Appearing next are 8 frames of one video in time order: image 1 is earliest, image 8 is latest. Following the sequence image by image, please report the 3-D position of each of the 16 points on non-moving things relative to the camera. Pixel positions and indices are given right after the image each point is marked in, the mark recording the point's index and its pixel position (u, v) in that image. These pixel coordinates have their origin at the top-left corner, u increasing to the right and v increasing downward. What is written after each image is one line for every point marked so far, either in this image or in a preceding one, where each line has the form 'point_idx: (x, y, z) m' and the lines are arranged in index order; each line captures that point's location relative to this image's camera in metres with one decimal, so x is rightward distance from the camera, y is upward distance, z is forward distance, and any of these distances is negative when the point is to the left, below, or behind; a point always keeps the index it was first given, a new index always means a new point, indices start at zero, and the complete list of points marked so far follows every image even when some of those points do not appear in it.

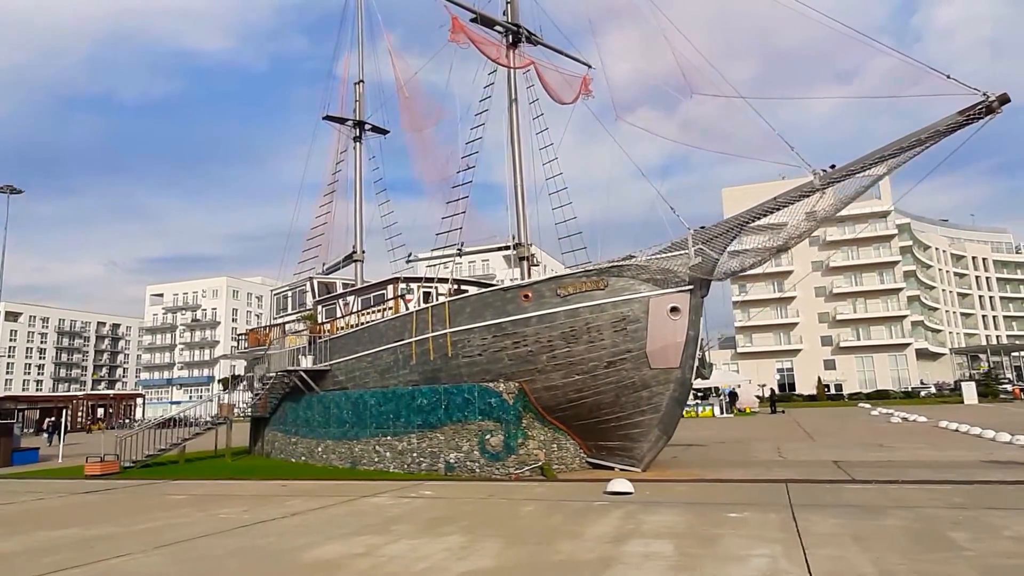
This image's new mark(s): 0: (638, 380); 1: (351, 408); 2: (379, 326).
0: (+2.7, -2.0, +13.9) m
1: (-4.4, -3.3, +17.6) m
2: (-3.6, -1.0, +17.2) m
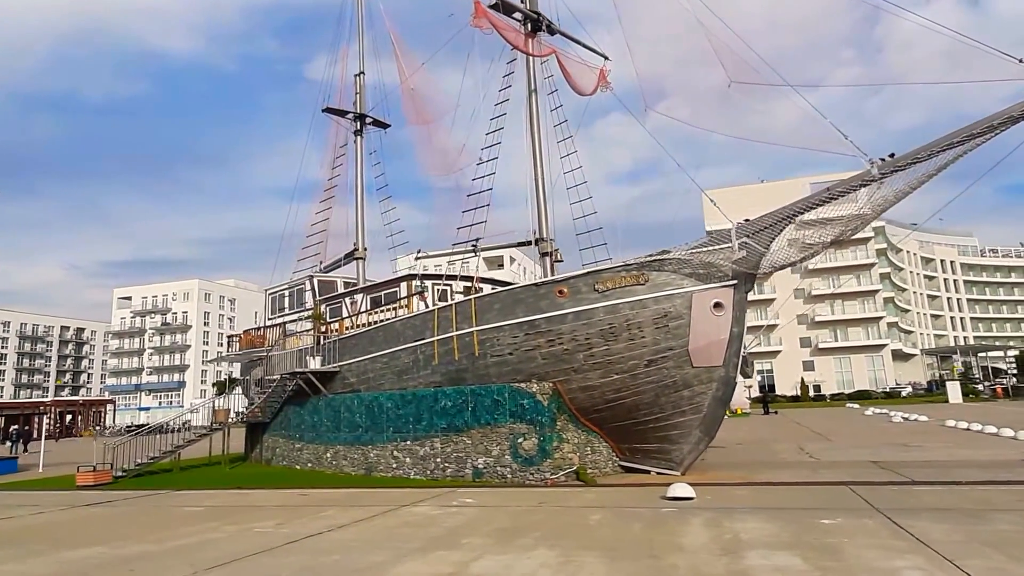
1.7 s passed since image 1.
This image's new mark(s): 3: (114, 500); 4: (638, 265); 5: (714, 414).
0: (+3.5, -1.9, +13.3) m
1: (-3.8, -3.2, +16.7) m
2: (-3.0, -1.0, +16.3) m
3: (-8.3, -4.5, +13.5) m
4: (+2.6, +0.5, +13.4) m
5: (+4.2, -2.6, +13.4) m
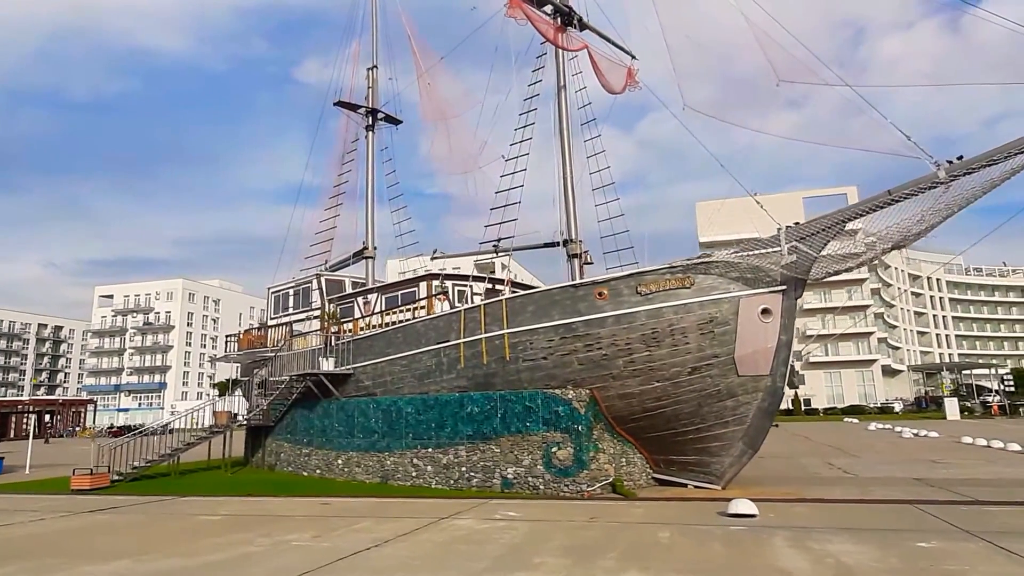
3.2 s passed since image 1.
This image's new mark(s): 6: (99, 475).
0: (+4.2, -2.0, +12.7) m
1: (-3.2, -3.2, +15.8) m
2: (-2.3, -0.9, +15.6) m
3: (-7.7, -4.3, +12.6) m
4: (+3.4, +0.4, +12.8) m
5: (+4.9, -2.7, +12.7) m
6: (-10.3, -4.7, +16.1) m
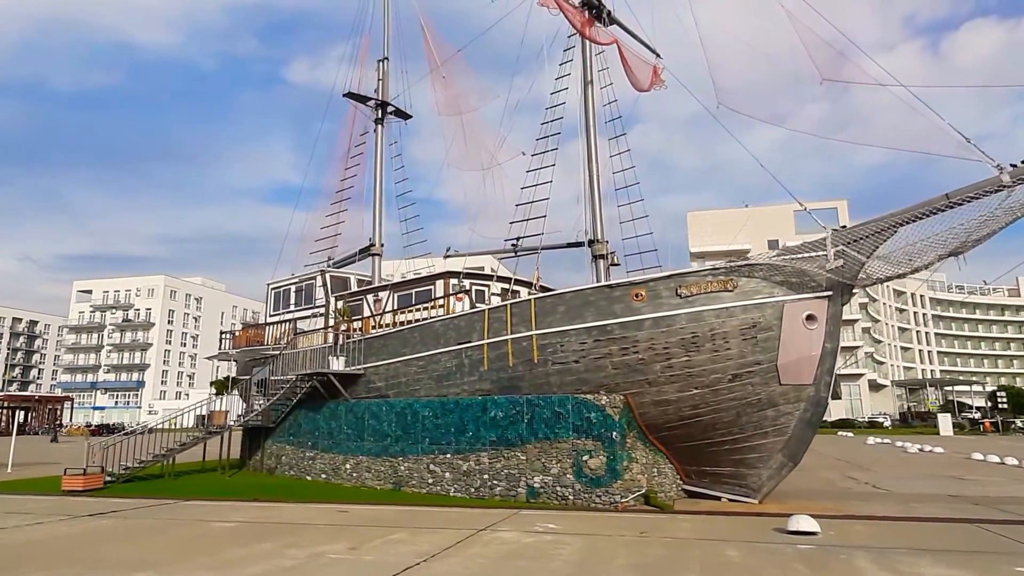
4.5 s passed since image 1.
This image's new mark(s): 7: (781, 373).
0: (+4.8, -2.1, +12.1) m
1: (-2.7, -3.1, +15.1) m
2: (-1.7, -0.9, +14.8) m
3: (-7.1, -4.0, +11.7) m
4: (+4.1, +0.3, +12.2) m
5: (+5.5, -2.8, +12.2) m
6: (-9.9, -4.4, +15.1) m
7: (+5.0, -1.6, +12.0) m
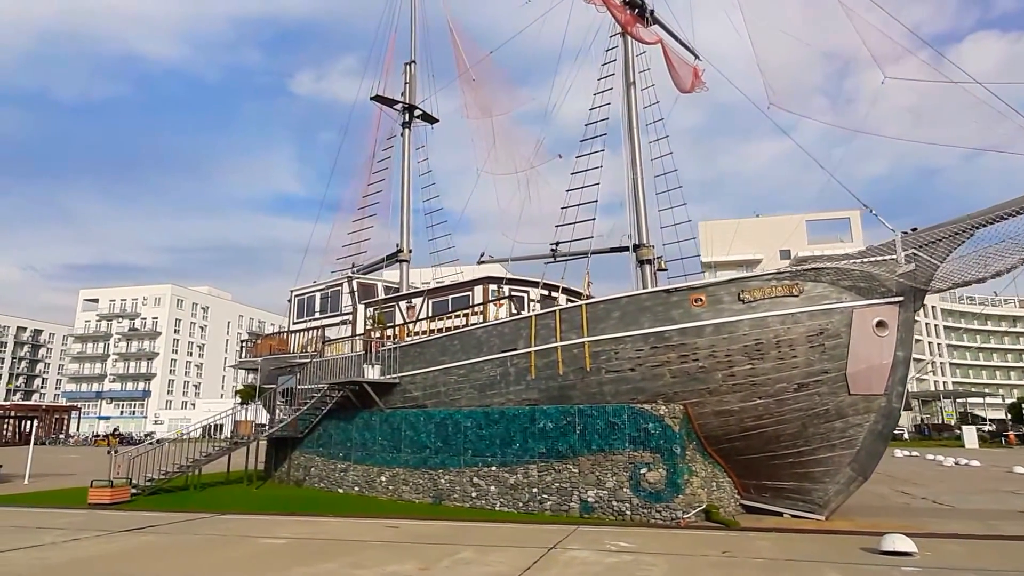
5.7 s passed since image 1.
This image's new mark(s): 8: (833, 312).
0: (+5.8, -2.2, +11.5) m
1: (-1.7, -3.2, +14.5) m
2: (-0.7, -1.0, +14.3) m
3: (-6.1, -4.1, +11.1) m
4: (+5.1, +0.3, +11.7) m
5: (+6.5, -2.9, +11.6) m
6: (-8.9, -4.5, +14.5) m
7: (+6.0, -1.7, +11.4) m
8: (+5.7, -0.4, +11.5) m
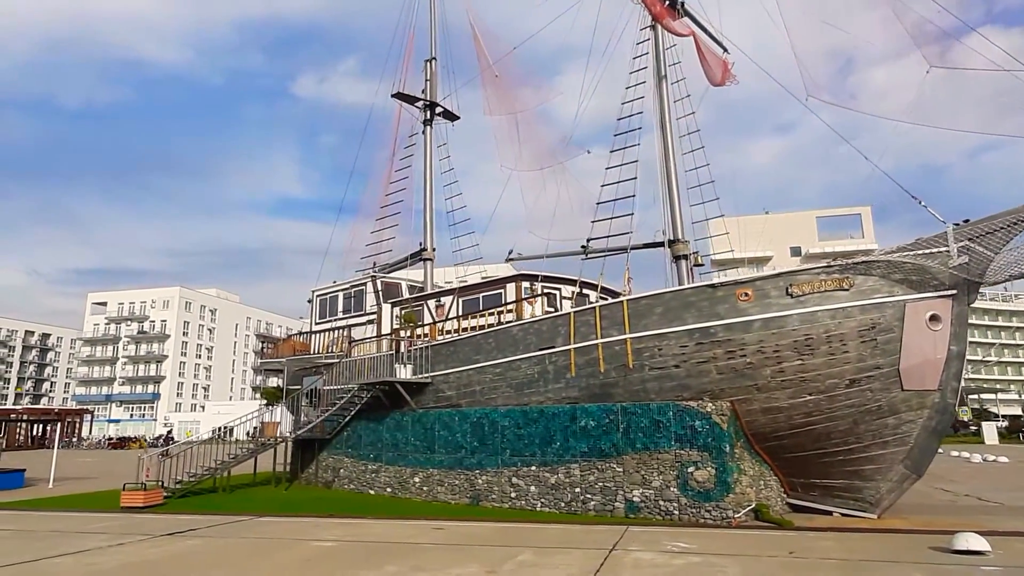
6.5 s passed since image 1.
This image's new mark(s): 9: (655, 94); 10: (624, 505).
0: (+6.5, -2.0, +11.3) m
1: (-0.9, -3.1, +14.3) m
2: (+0.1, -0.9, +14.1) m
3: (-5.3, -4.1, +10.9) m
4: (+5.8, +0.4, +11.4) m
5: (+7.3, -2.8, +11.3) m
6: (-8.0, -4.5, +14.4) m
7: (+6.8, -1.6, +11.2) m
8: (+6.5, -0.3, +11.2) m
9: (+3.6, +4.9, +16.2) m
10: (+2.1, -4.1, +12.0) m
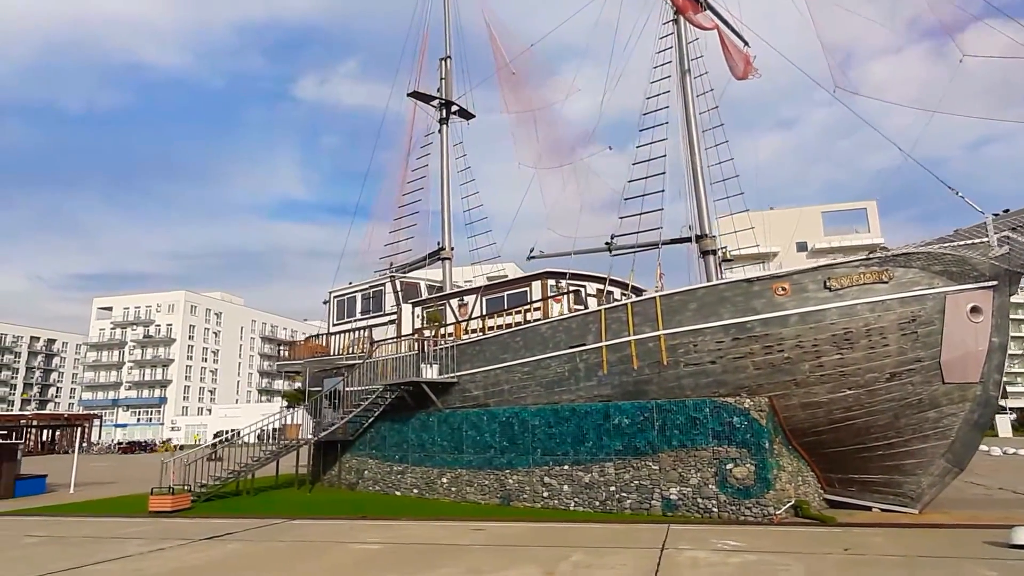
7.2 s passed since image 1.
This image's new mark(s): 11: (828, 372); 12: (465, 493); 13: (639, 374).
0: (+7.2, -1.9, +11.1) m
1: (-0.2, -3.1, +14.2) m
2: (+0.7, -0.9, +14.0) m
3: (-4.7, -4.1, +10.8) m
4: (+6.4, +0.5, +11.3) m
5: (+7.9, -2.7, +11.2) m
6: (-7.3, -4.6, +14.3) m
7: (+7.4, -1.4, +11.0) m
8: (+7.1, -0.2, +11.1) m
9: (+4.2, +5.0, +16.1) m
10: (+2.7, -4.0, +11.9) m
11: (+5.5, -1.5, +11.3) m
12: (-1.1, -4.7, +14.7) m
13: (+2.5, -1.7, +12.6) m
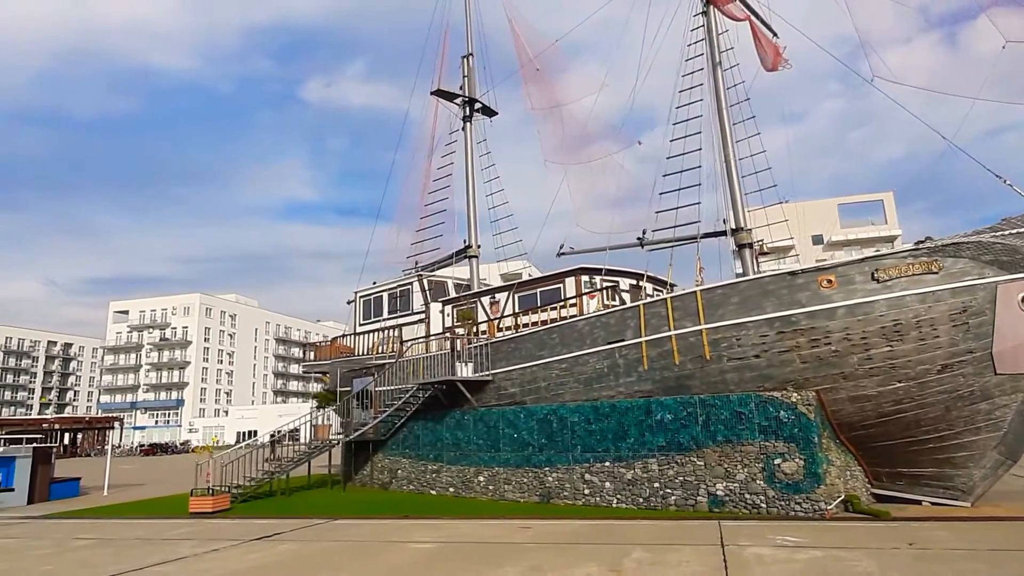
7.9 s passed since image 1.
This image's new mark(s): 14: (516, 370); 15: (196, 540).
0: (+8.0, -1.7, +10.9) m
1: (+0.6, -3.0, +14.1) m
2: (+1.5, -0.8, +13.9) m
3: (-3.9, -4.1, +10.8) m
4: (+7.2, +0.7, +11.1) m
5: (+8.7, -2.5, +11.0) m
6: (-6.5, -4.6, +14.3) m
7: (+8.2, -1.2, +10.8) m
8: (+7.8, 0.0, +10.9) m
9: (+4.9, +5.1, +15.9) m
10: (+3.6, -3.9, +11.8) m
11: (+6.3, -1.3, +11.1) m
12: (-0.2, -4.6, +14.7) m
13: (+3.3, -1.6, +12.5) m
14: (+0.1, -1.9, +15.1) m
15: (-5.0, -4.0, +10.3) m
